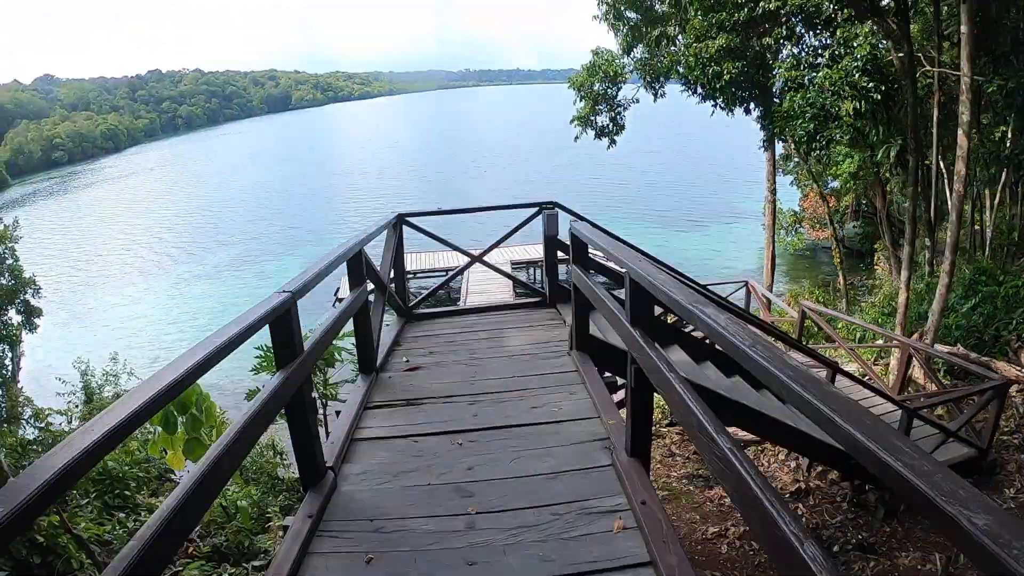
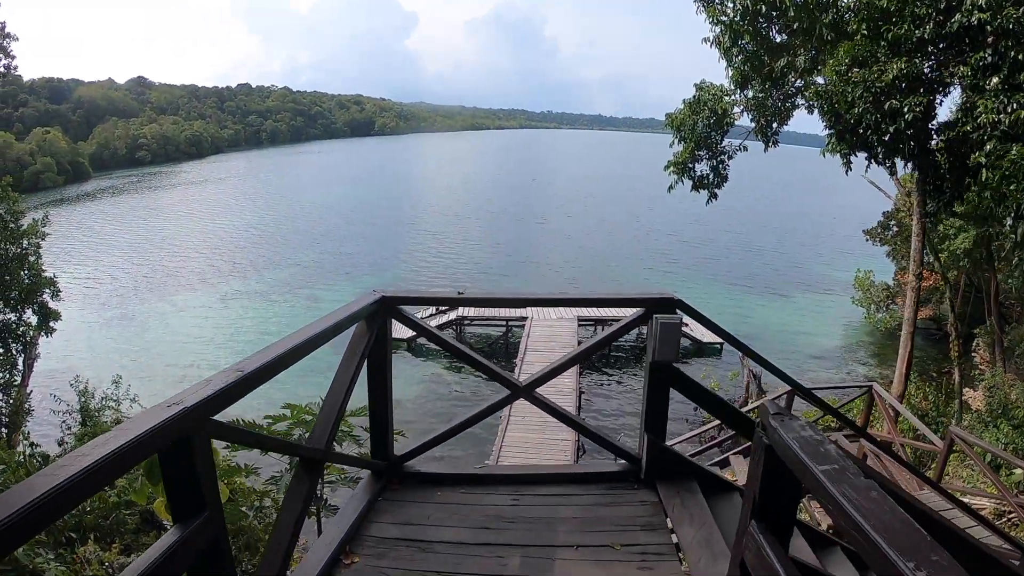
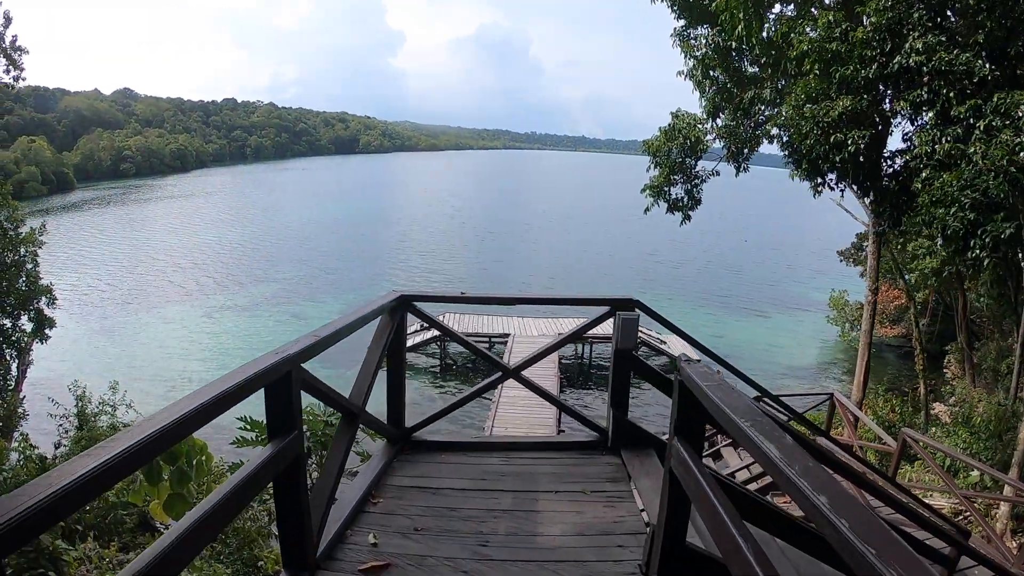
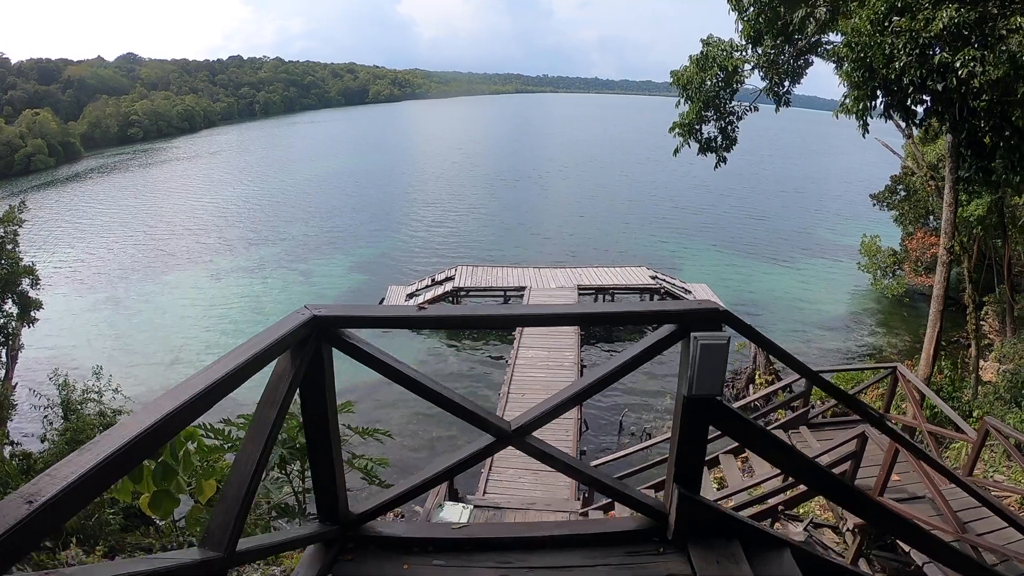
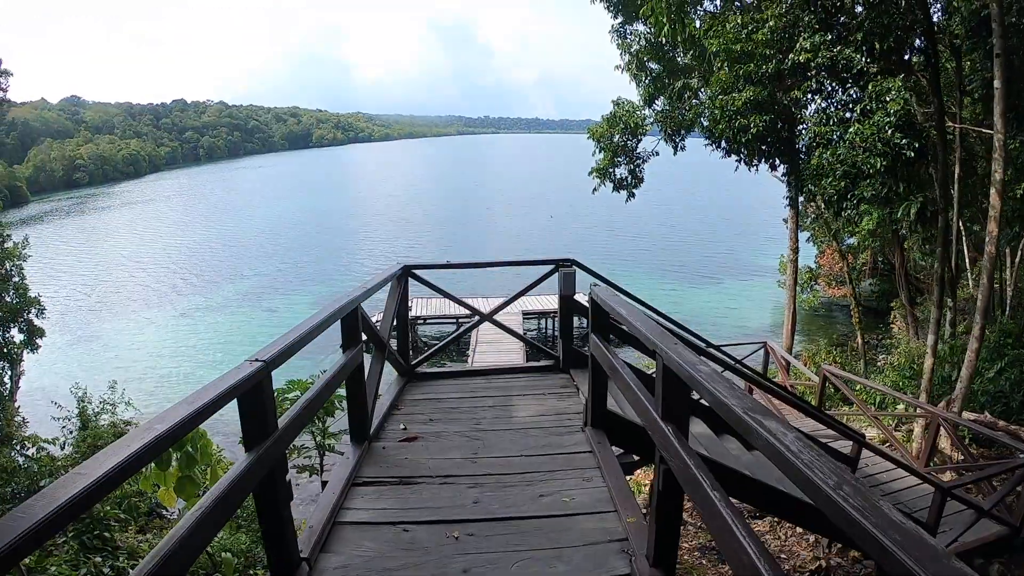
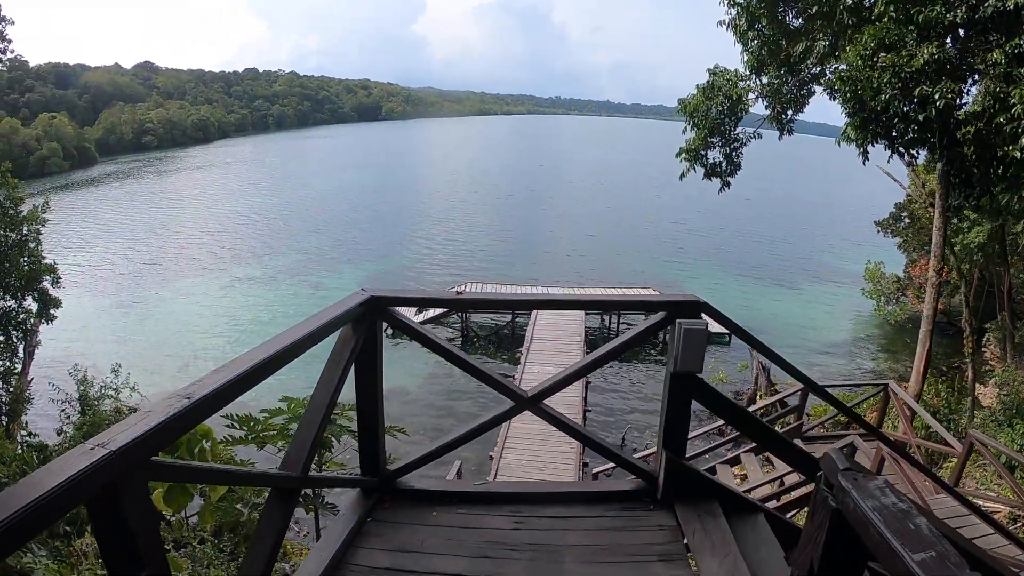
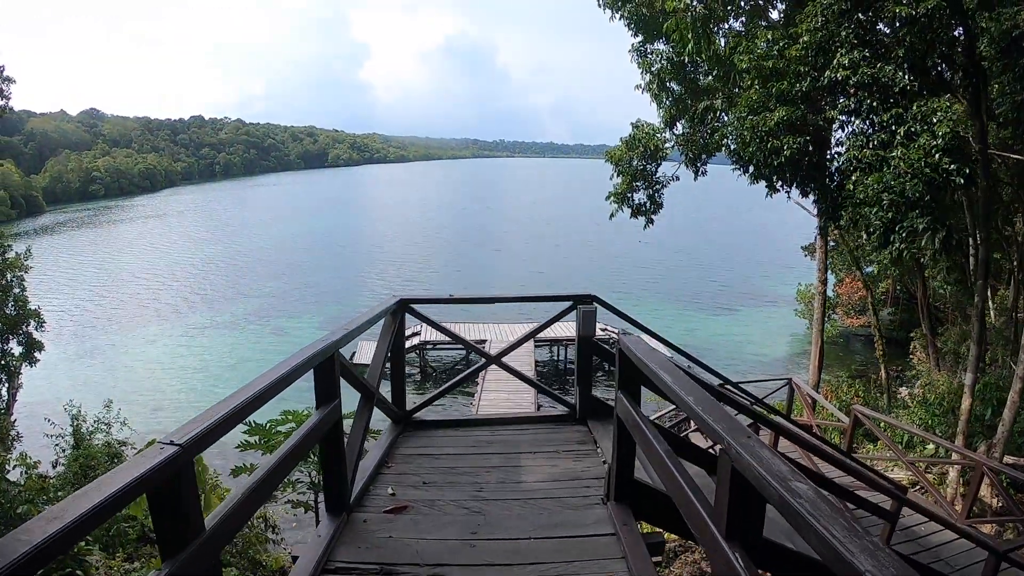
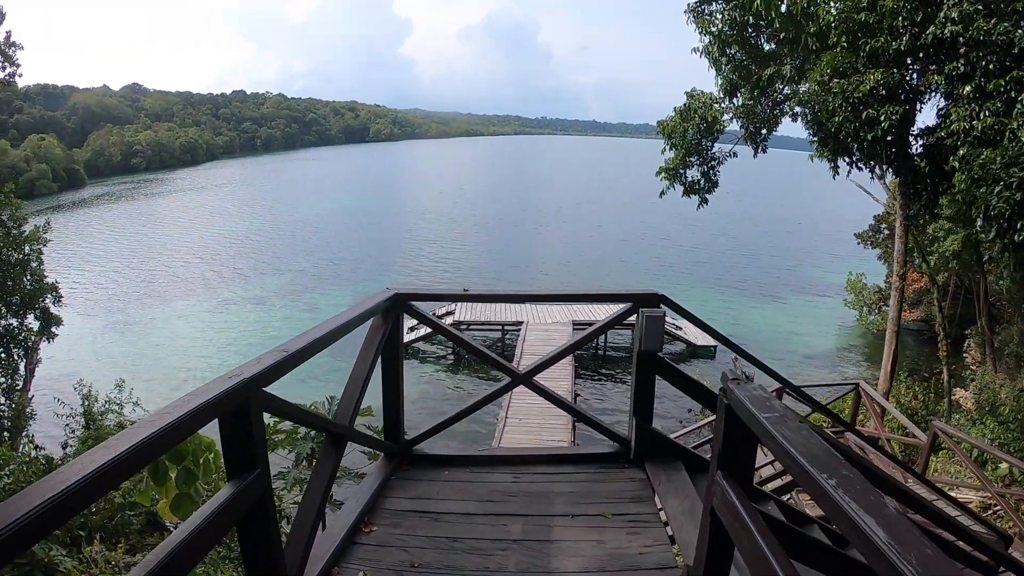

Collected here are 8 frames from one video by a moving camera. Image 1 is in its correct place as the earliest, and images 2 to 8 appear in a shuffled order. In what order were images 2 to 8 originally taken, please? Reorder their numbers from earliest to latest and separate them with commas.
5, 7, 3, 8, 2, 6, 4
